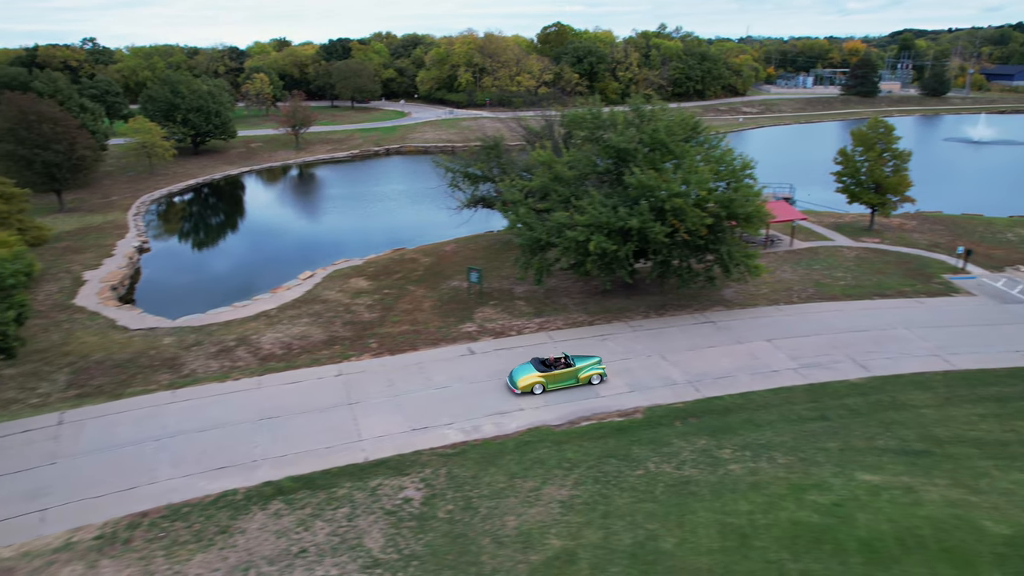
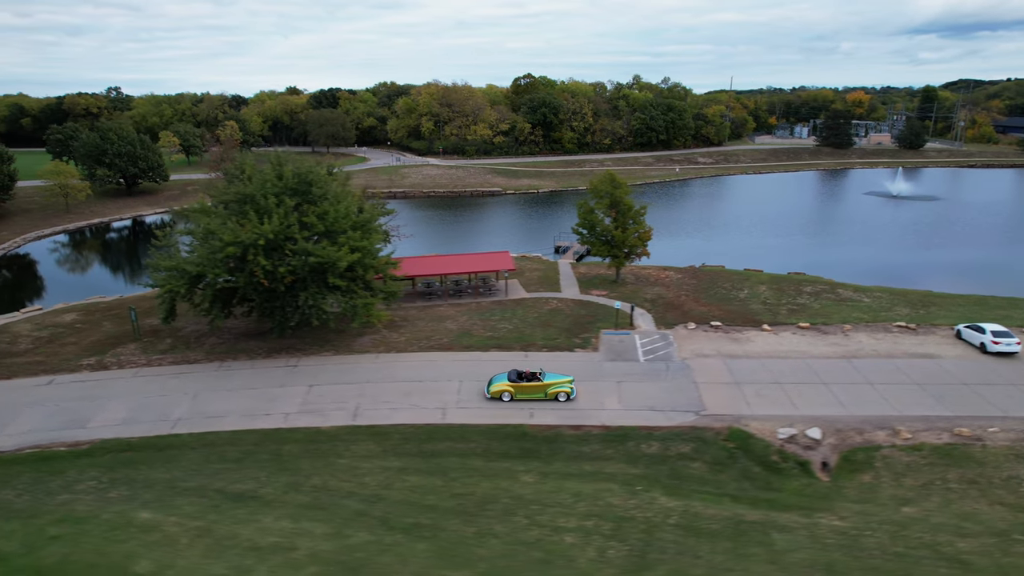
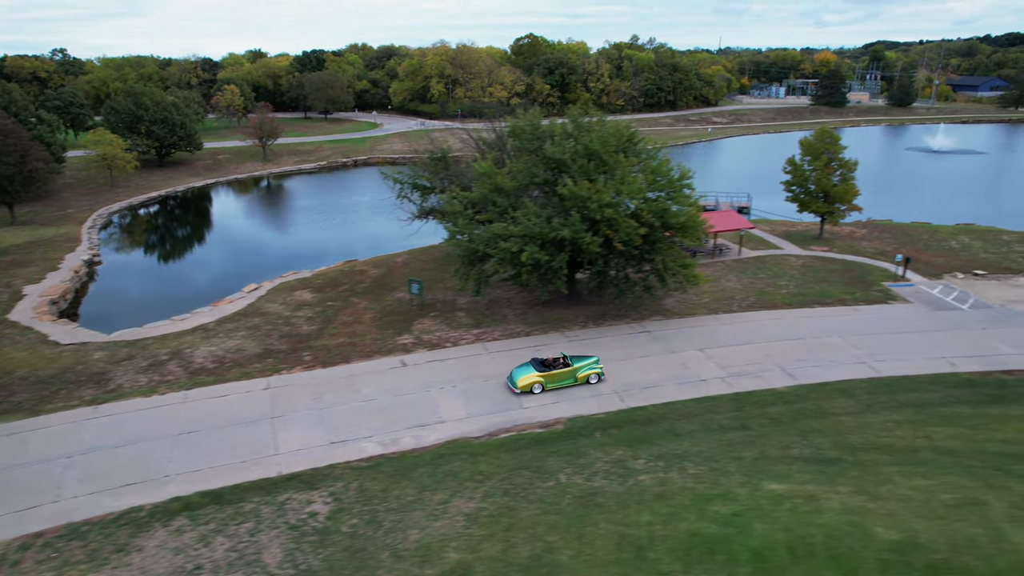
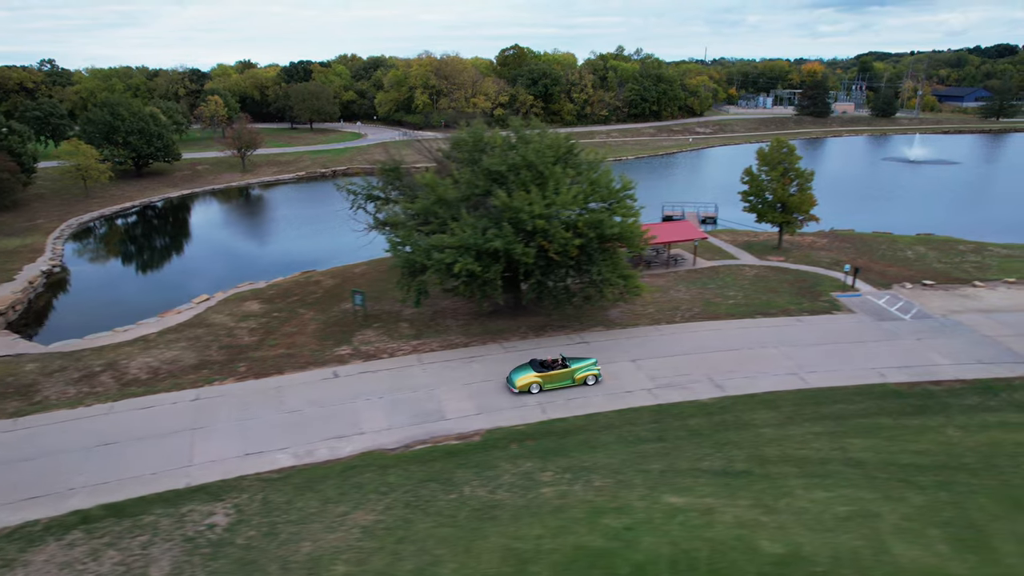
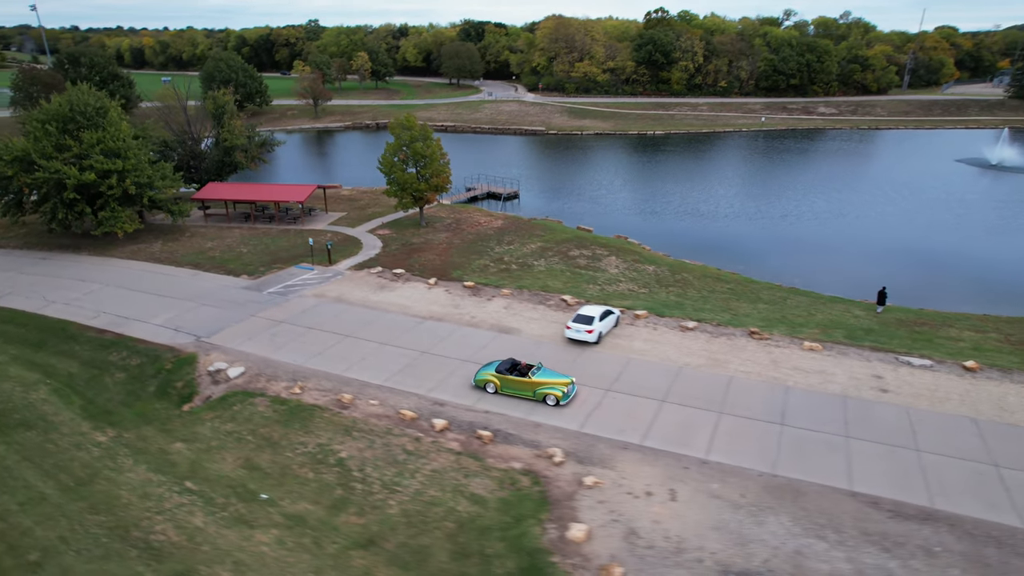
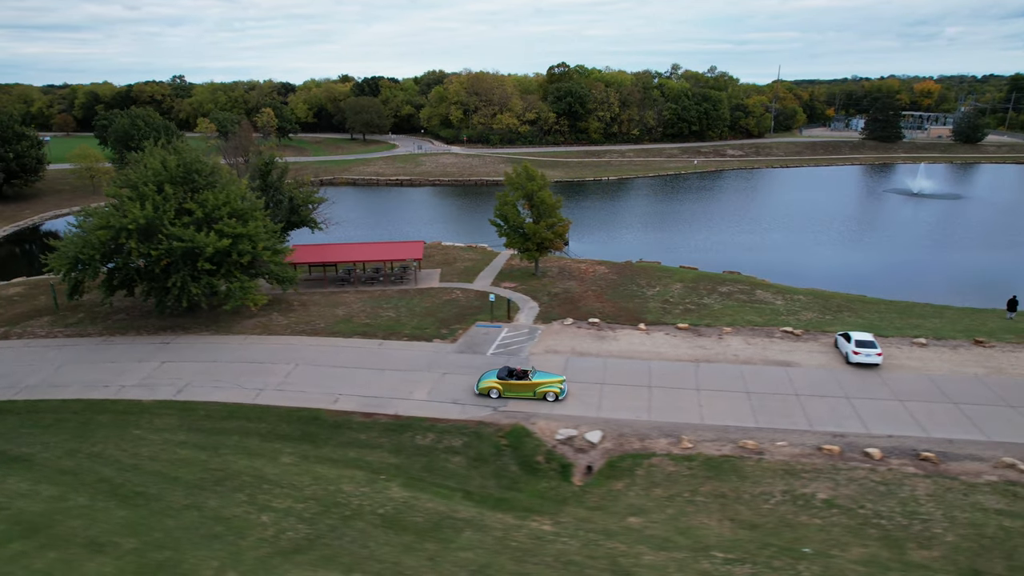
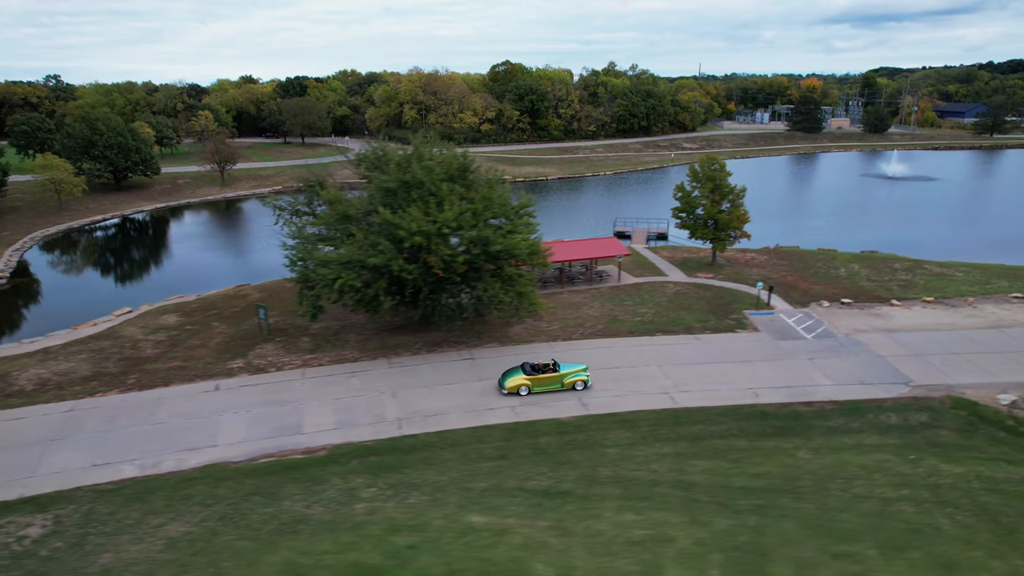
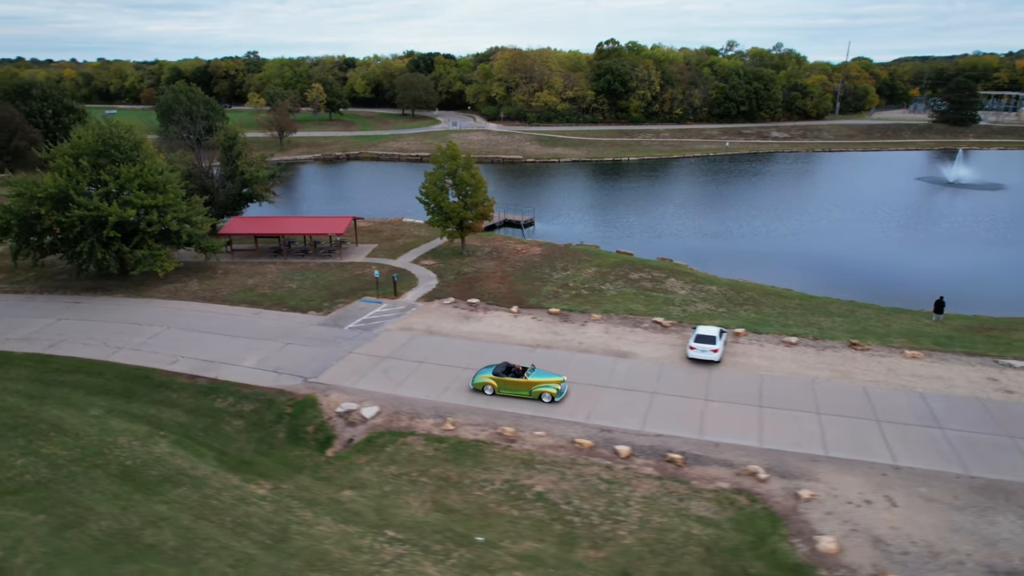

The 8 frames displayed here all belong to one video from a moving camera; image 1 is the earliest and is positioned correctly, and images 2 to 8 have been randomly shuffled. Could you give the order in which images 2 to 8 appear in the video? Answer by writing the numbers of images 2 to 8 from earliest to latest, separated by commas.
3, 4, 7, 2, 6, 8, 5
